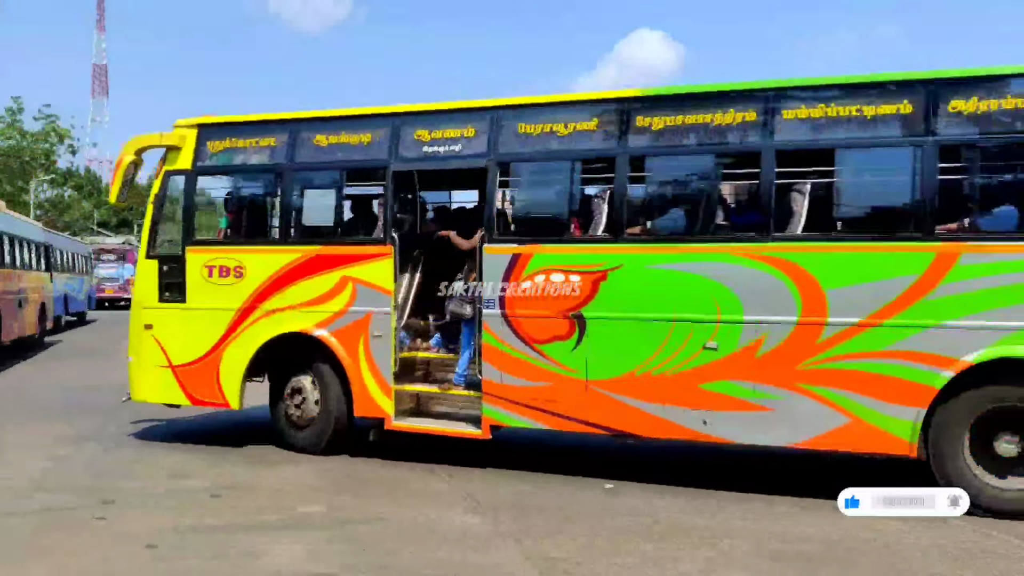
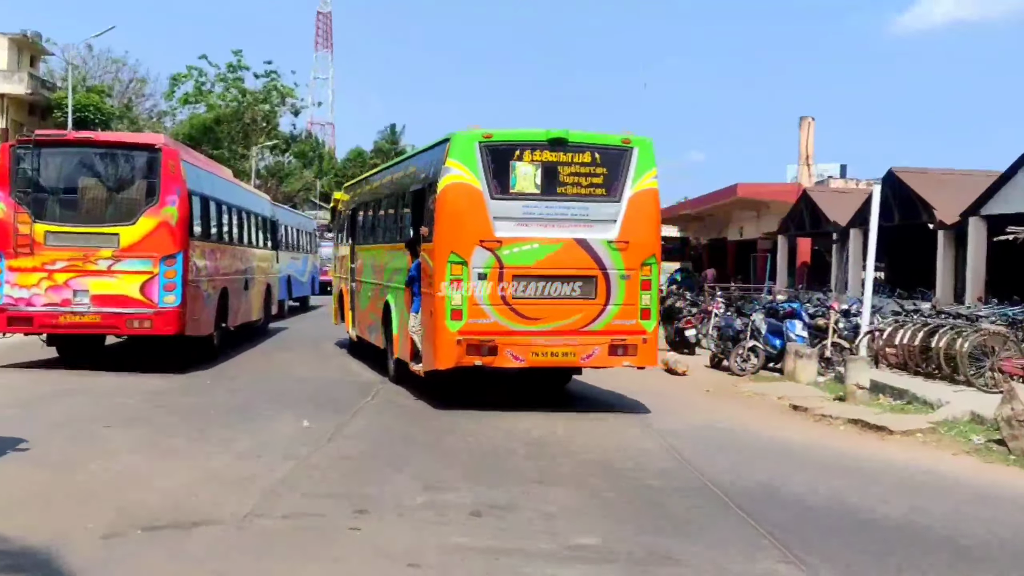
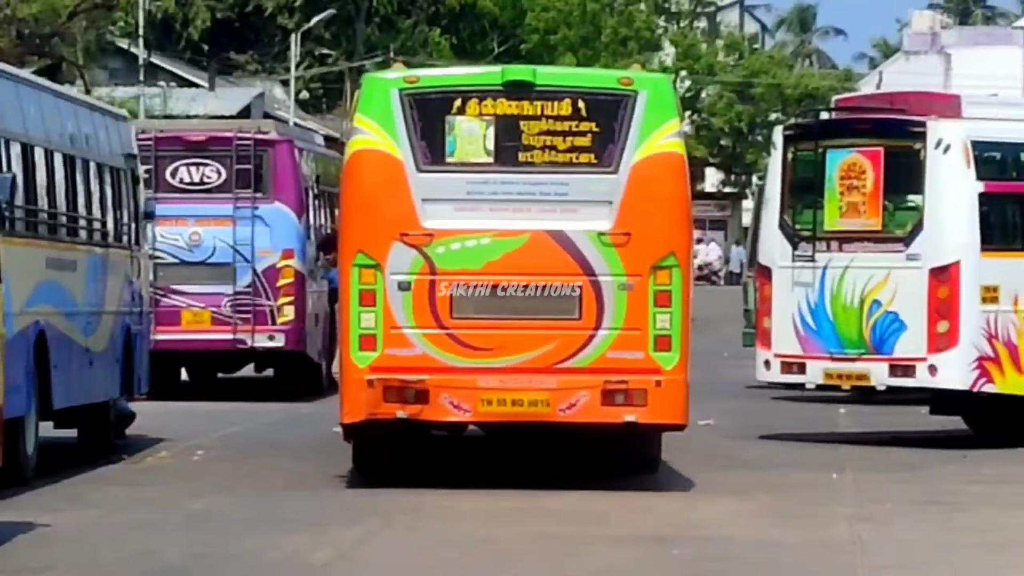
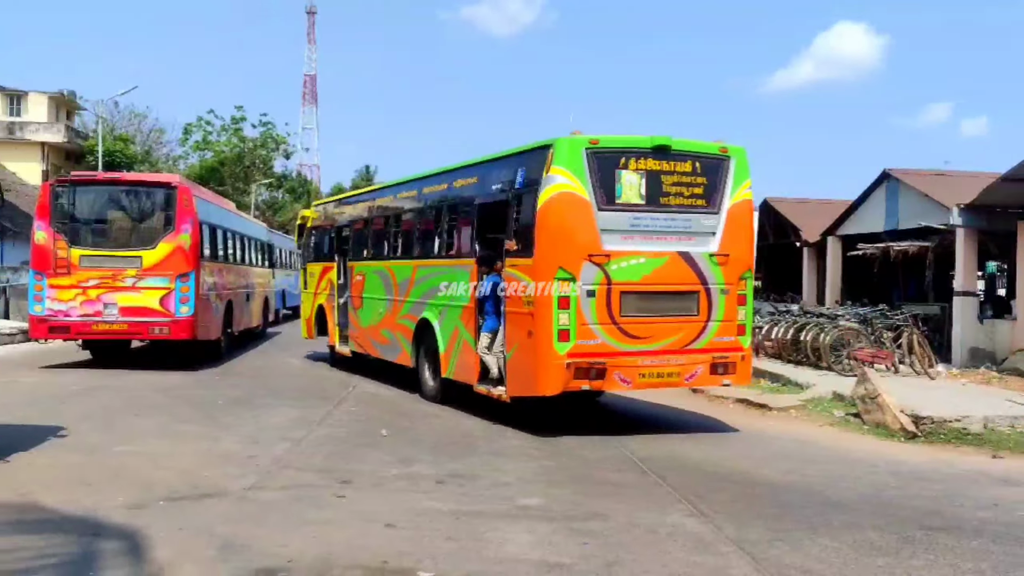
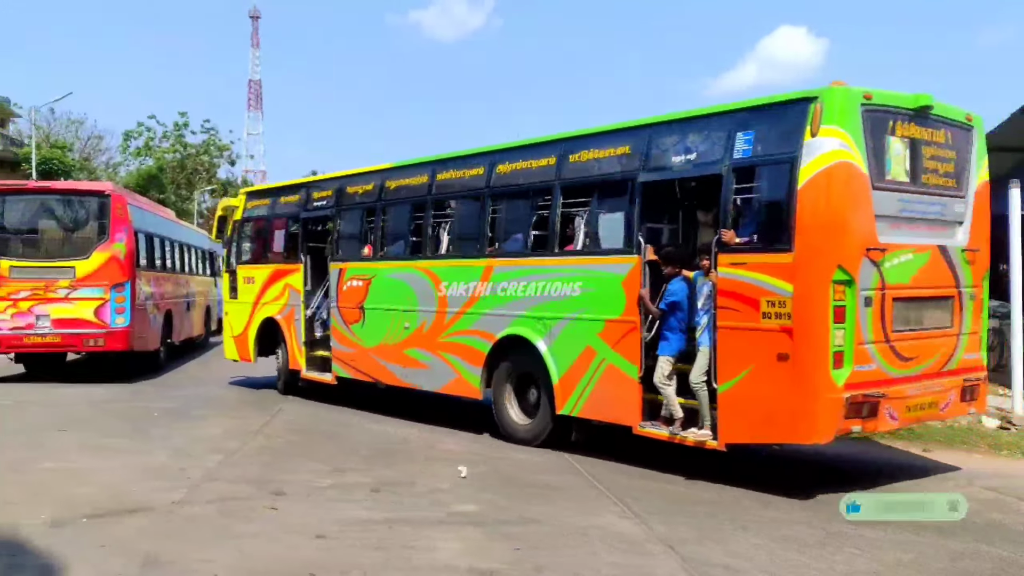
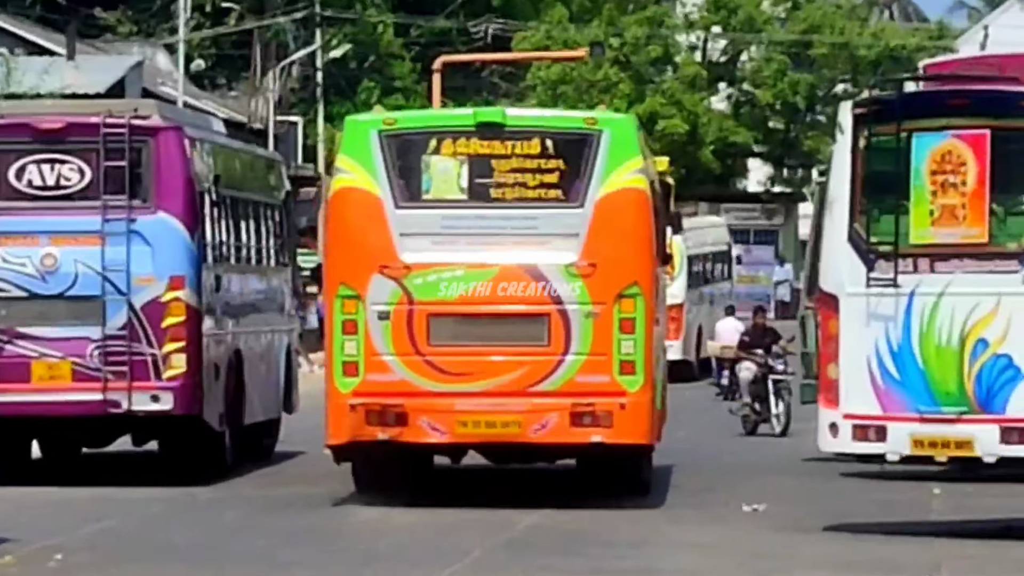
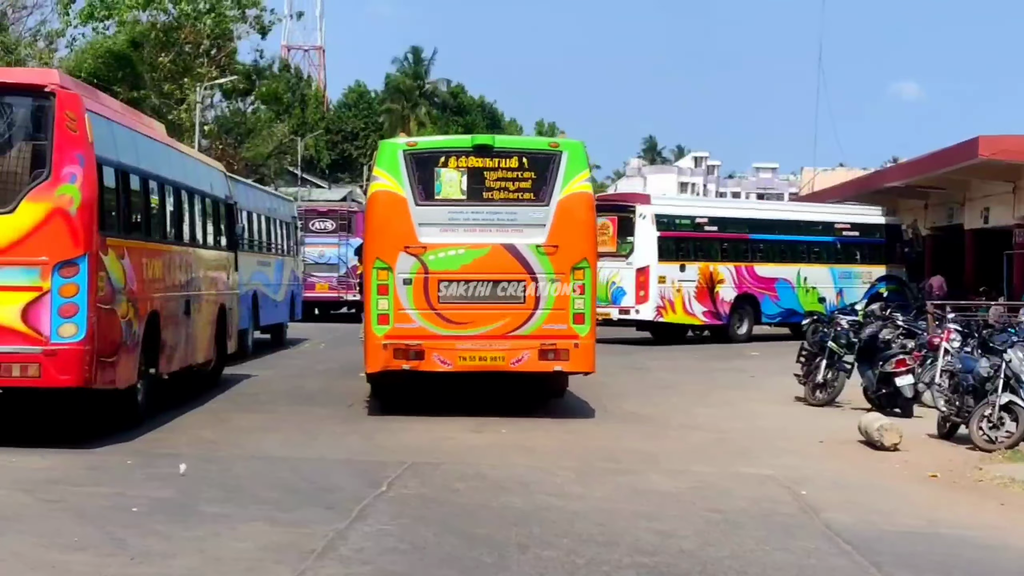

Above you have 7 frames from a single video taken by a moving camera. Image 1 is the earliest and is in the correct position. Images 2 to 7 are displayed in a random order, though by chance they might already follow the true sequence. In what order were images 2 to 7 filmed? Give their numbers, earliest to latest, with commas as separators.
5, 4, 2, 7, 3, 6
